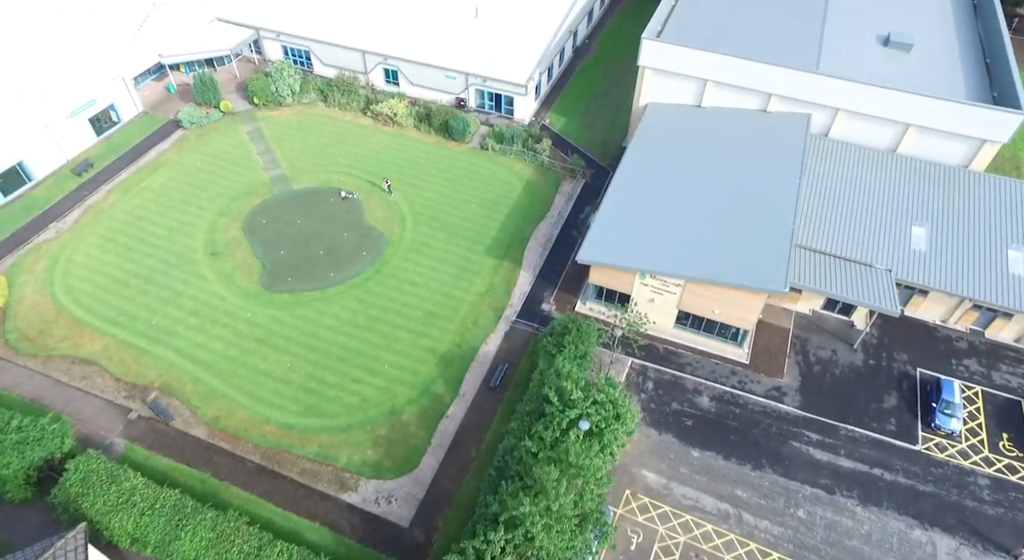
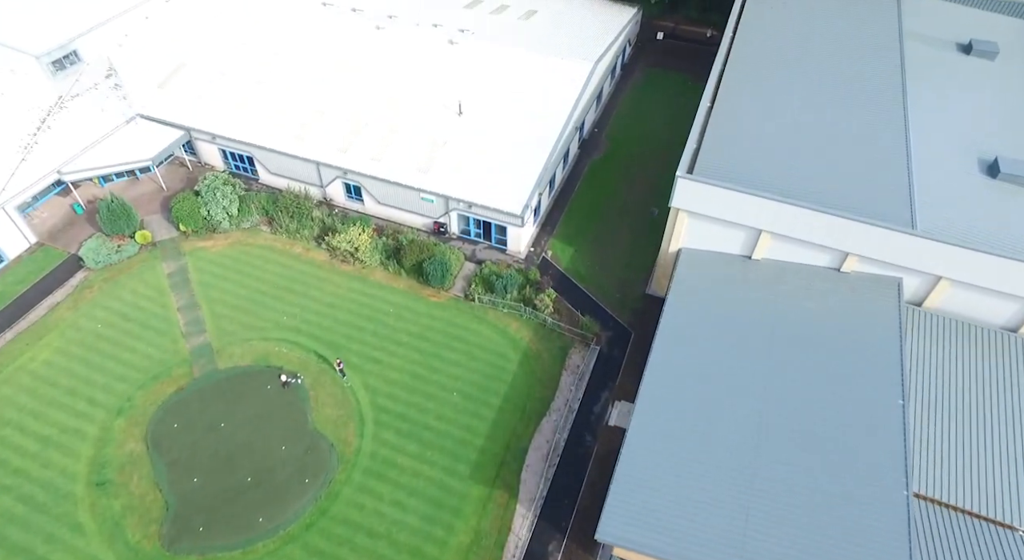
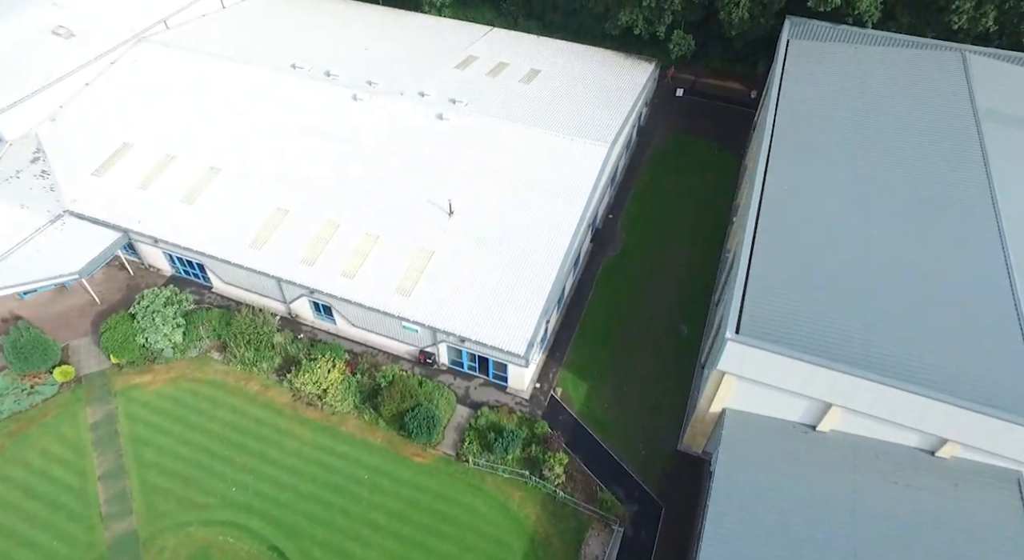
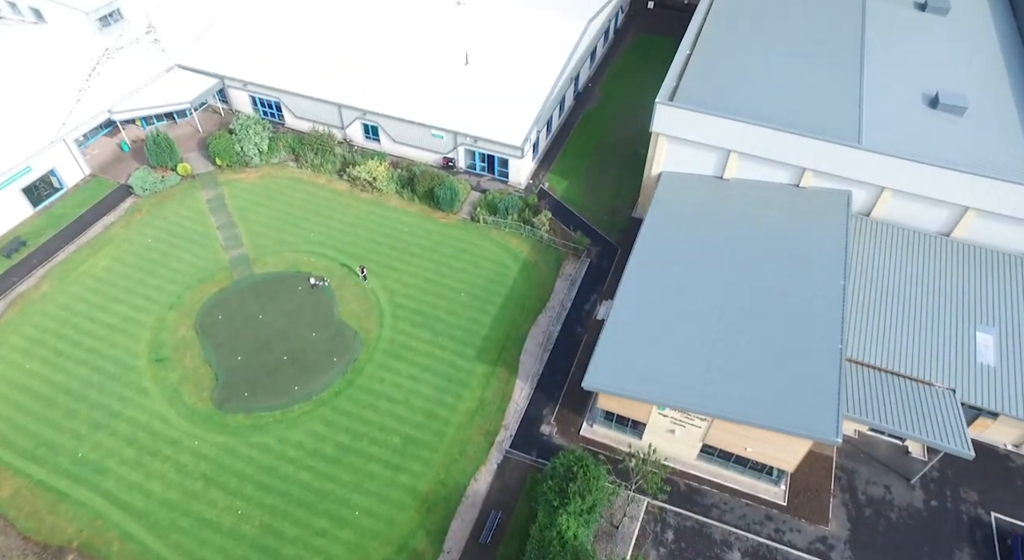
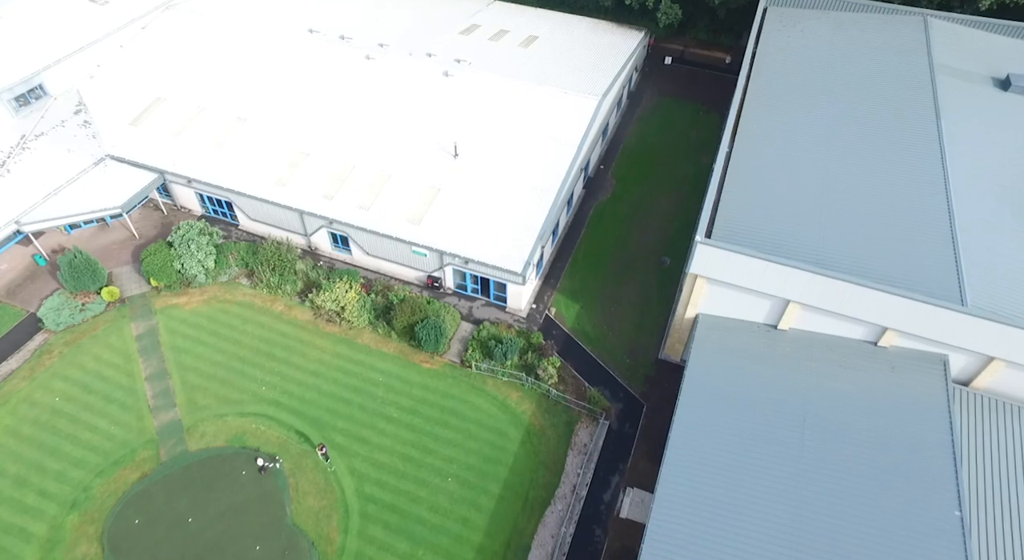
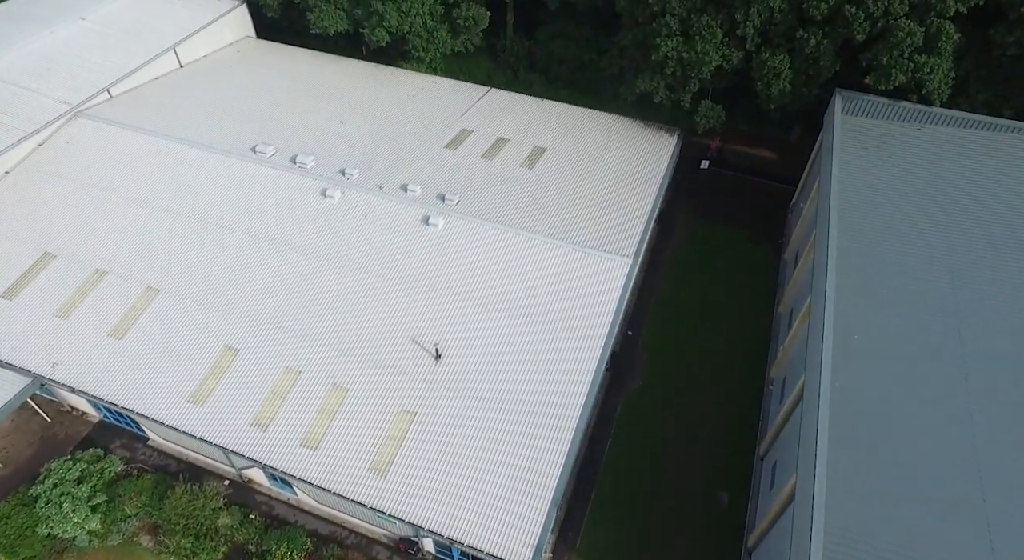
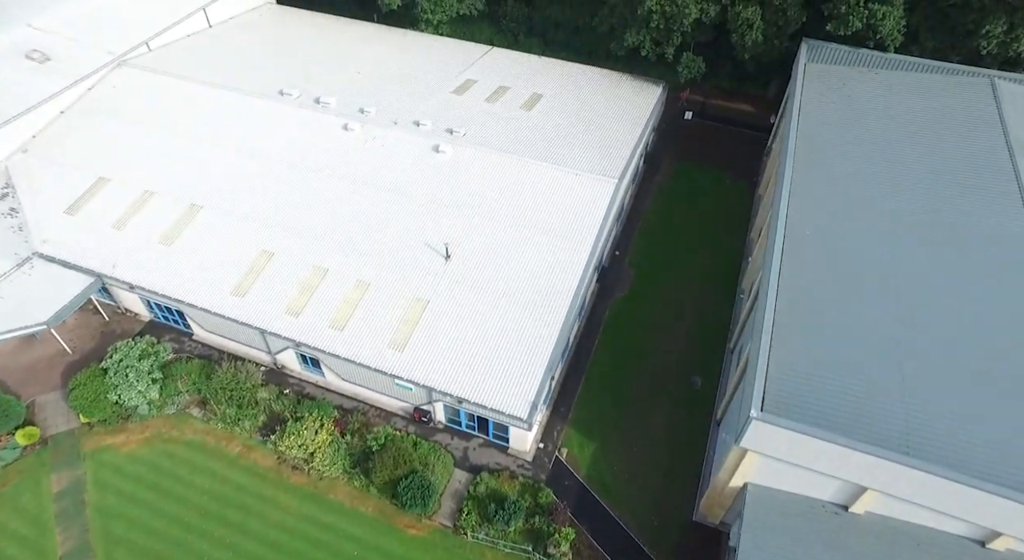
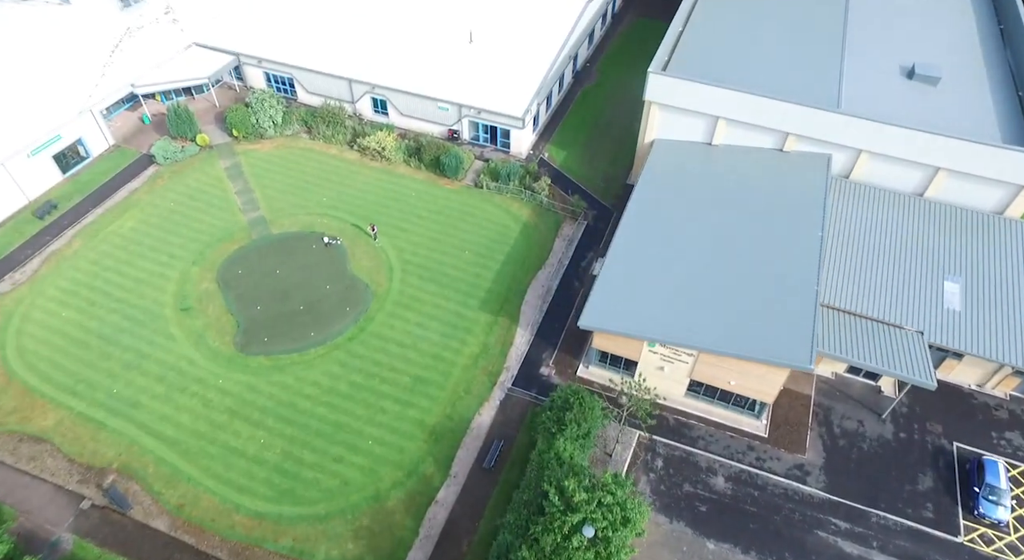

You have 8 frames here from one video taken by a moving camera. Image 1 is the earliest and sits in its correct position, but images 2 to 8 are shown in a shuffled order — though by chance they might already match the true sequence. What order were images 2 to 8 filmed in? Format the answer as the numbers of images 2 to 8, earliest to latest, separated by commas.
8, 4, 2, 5, 3, 7, 6
